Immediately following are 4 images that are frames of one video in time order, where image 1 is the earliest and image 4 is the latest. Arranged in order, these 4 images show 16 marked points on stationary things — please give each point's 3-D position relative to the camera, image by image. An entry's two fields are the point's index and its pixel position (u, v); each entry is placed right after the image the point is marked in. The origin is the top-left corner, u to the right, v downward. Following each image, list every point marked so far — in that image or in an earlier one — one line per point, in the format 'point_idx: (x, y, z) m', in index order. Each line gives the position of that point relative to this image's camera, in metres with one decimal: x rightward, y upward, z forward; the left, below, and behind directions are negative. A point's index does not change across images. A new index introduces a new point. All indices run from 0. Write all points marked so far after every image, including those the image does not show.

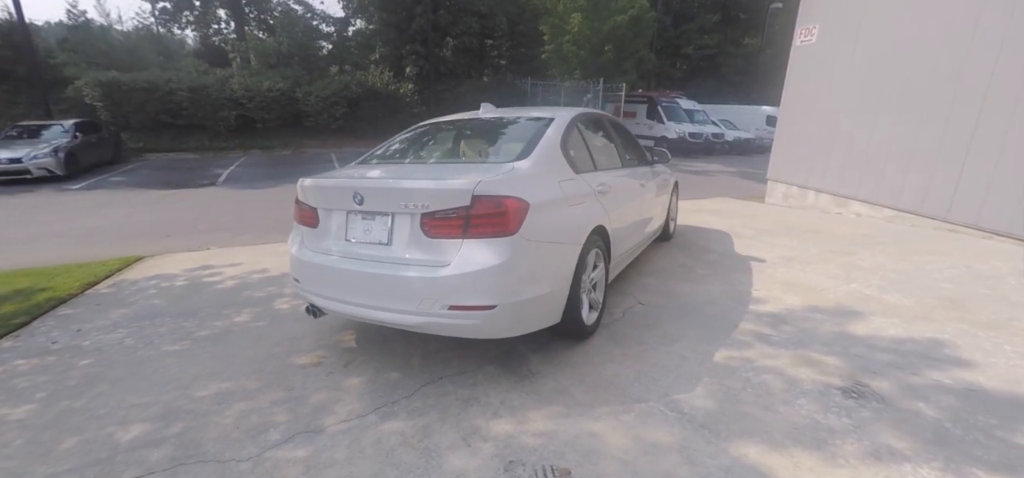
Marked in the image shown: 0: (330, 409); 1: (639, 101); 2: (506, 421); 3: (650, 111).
0: (-1.0, -0.9, +2.7) m
1: (+4.0, +4.4, +15.9) m
2: (0.0, -0.9, +2.6) m
3: (+4.1, +4.0, +15.7) m
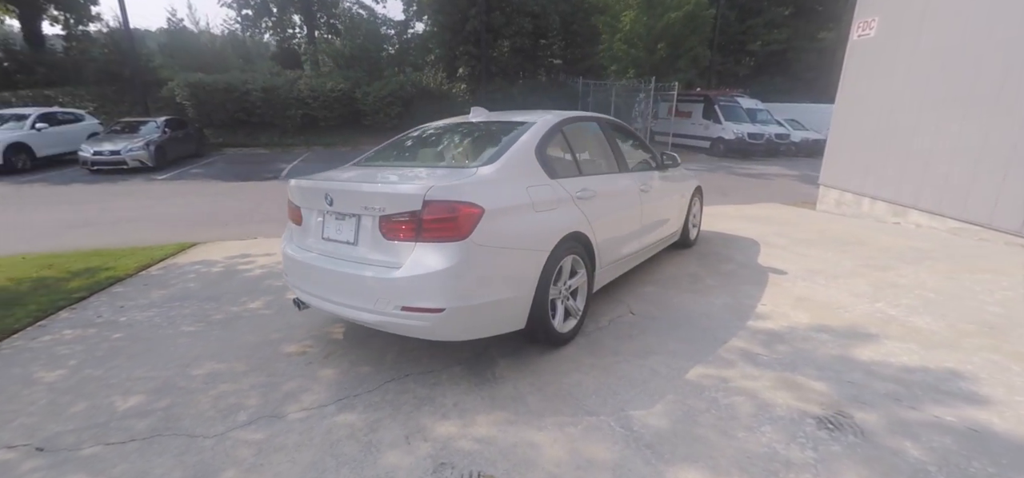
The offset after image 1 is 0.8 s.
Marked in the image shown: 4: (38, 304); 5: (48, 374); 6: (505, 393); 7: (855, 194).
0: (-1.2, -0.9, +2.9) m
1: (+5.6, +4.2, +15.2) m
2: (-0.3, -1.0, +2.6) m
3: (+5.7, +3.9, +15.0) m
4: (-4.0, -0.5, +4.3) m
5: (-3.0, -0.9, +3.3) m
6: (0.0, -0.9, +2.8) m
7: (+4.7, +0.6, +6.9) m
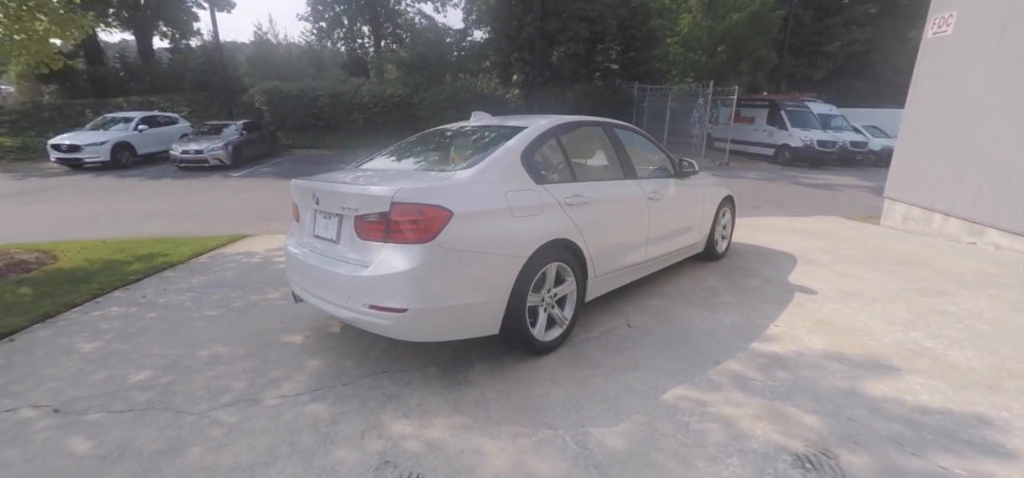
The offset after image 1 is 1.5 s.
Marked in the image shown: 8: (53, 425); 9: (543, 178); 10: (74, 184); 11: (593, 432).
0: (-1.4, -0.9, +3.0) m
1: (+7.3, +3.9, +14.3) m
2: (-0.5, -1.0, +2.6) m
3: (+7.3, +3.5, +14.1) m
4: (-3.9, -0.4, +4.8) m
5: (-3.1, -0.8, +3.6) m
6: (-0.2, -0.9, +2.8) m
7: (+5.1, +0.4, +6.2) m
8: (-2.5, -1.0, +2.7) m
9: (+0.2, +0.4, +3.2) m
10: (-9.3, +1.1, +10.6) m
11: (+0.4, -1.0, +2.5) m
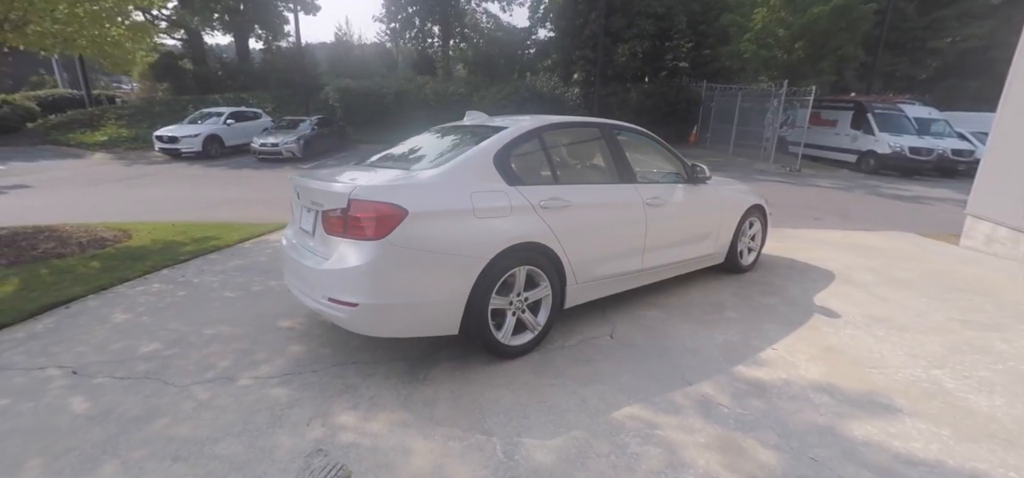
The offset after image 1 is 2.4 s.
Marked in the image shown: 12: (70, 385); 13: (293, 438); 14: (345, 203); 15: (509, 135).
0: (-1.6, -0.8, +3.2) m
1: (+9.0, +3.5, +13.0) m
2: (-0.8, -0.9, +2.7) m
3: (+8.9, +3.1, +12.7) m
4: (-3.8, -0.2, +5.3) m
5: (-3.2, -0.6, +4.1) m
6: (-0.5, -0.9, +2.8) m
7: (+5.4, +0.1, +5.3) m
8: (-2.7, -0.9, +3.1) m
9: (0.0, +0.4, +3.1) m
10: (-8.1, +1.6, +11.9) m
11: (+0.1, -1.0, +2.4) m
12: (-2.7, -0.9, +3.1) m
13: (-1.1, -1.0, +2.5) m
14: (-0.9, +0.2, +2.7) m
15: (0.0, +0.7, +3.3) m
